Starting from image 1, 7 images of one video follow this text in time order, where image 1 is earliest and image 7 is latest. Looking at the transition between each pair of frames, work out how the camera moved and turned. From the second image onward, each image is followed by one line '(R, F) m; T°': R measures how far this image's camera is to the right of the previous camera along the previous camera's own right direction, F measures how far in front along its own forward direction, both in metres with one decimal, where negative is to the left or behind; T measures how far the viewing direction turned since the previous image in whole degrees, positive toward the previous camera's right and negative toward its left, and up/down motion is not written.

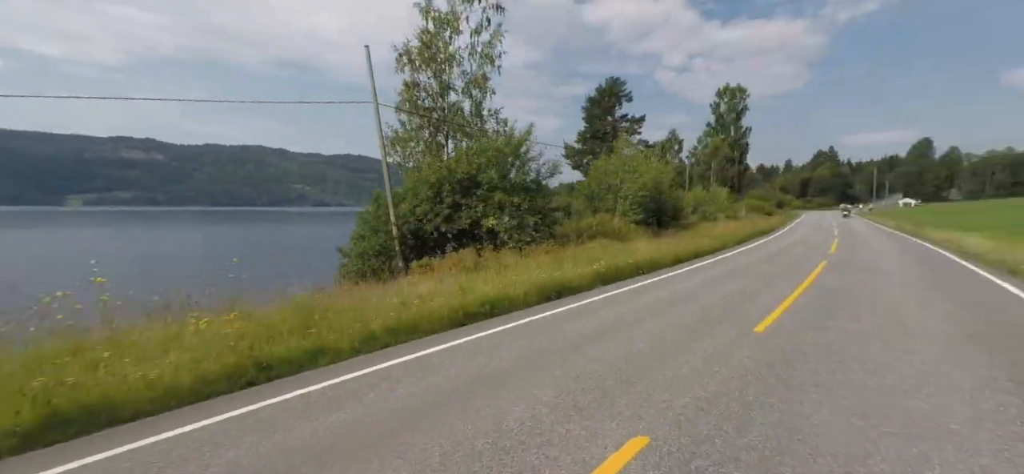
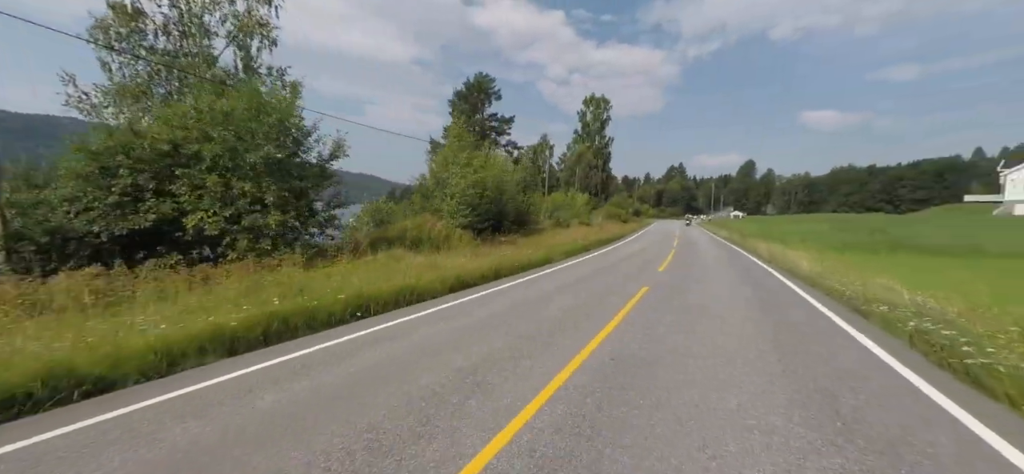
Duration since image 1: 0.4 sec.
(+1.5, +1.7) m; +15°
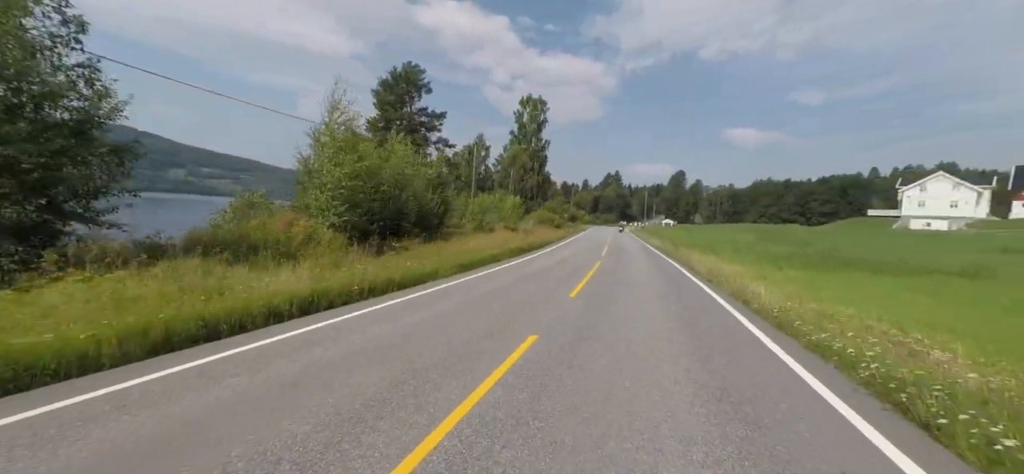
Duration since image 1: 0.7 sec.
(+0.8, +1.6) m; +8°
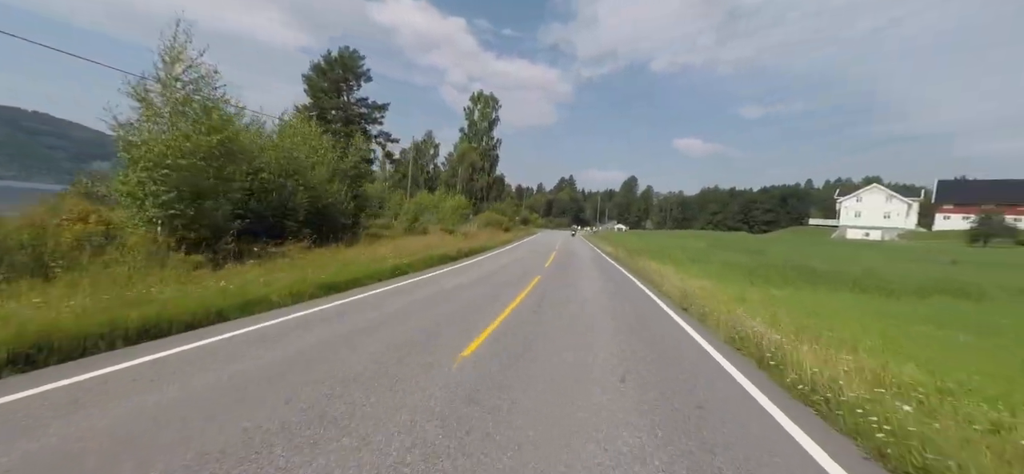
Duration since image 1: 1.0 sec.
(+0.5, +1.7) m; +6°
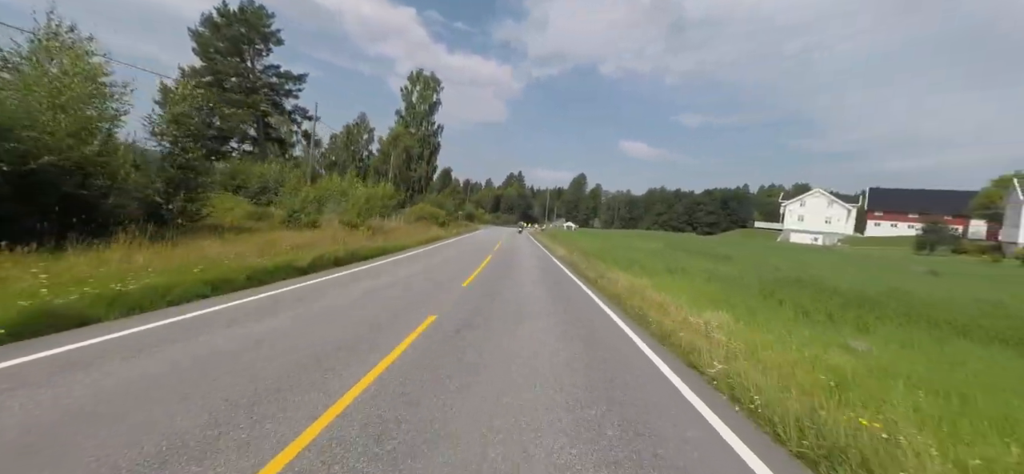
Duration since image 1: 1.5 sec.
(+0.5, +2.8) m; +7°
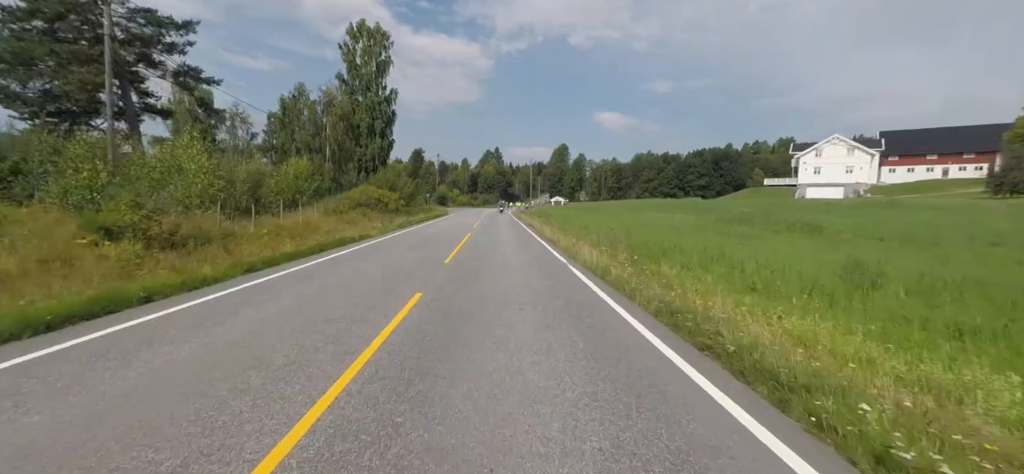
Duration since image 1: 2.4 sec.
(+0.2, +5.2) m; +2°
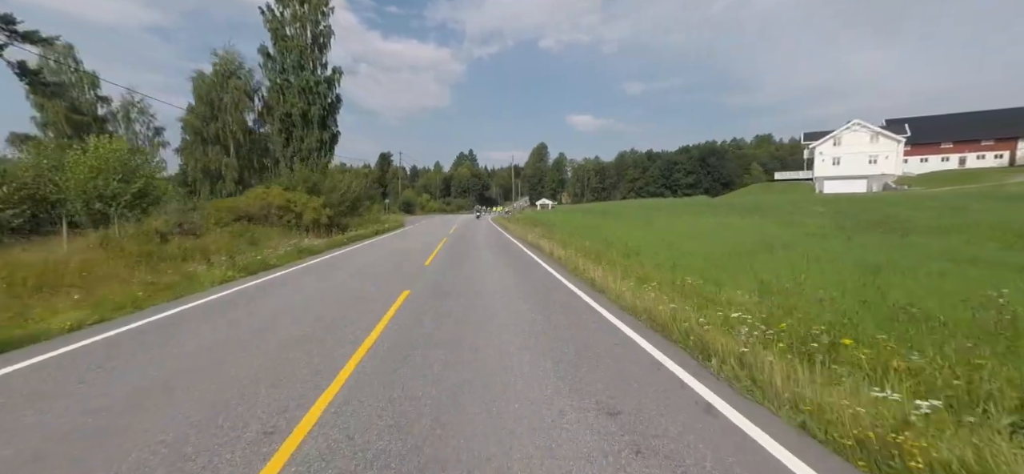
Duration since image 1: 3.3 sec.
(-0.2, +5.3) m; +3°
